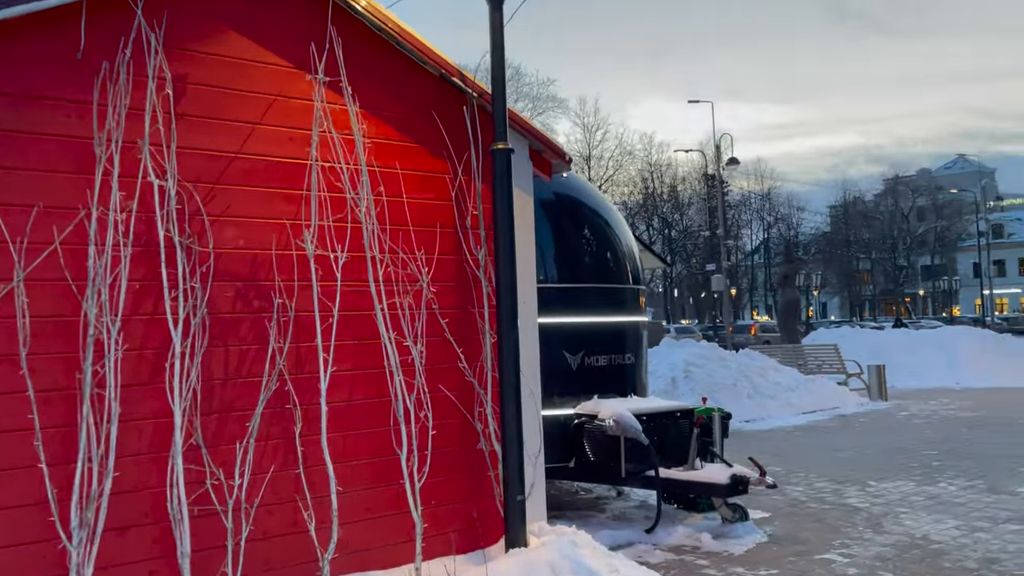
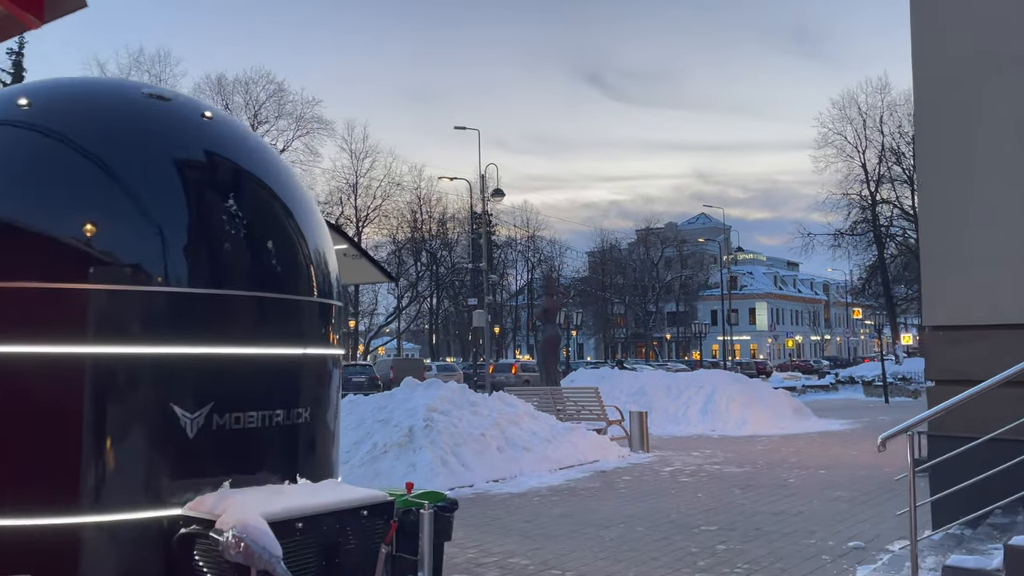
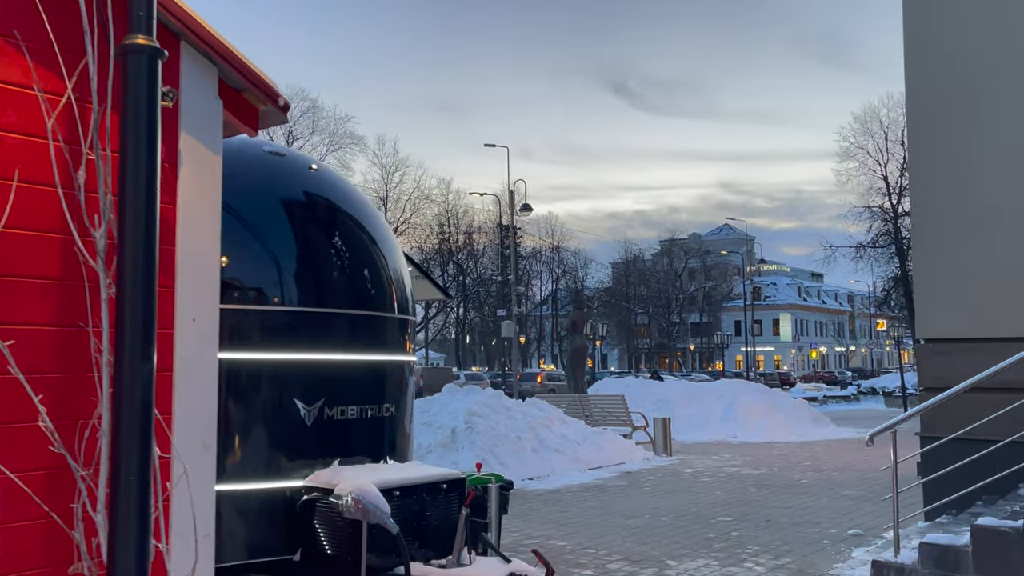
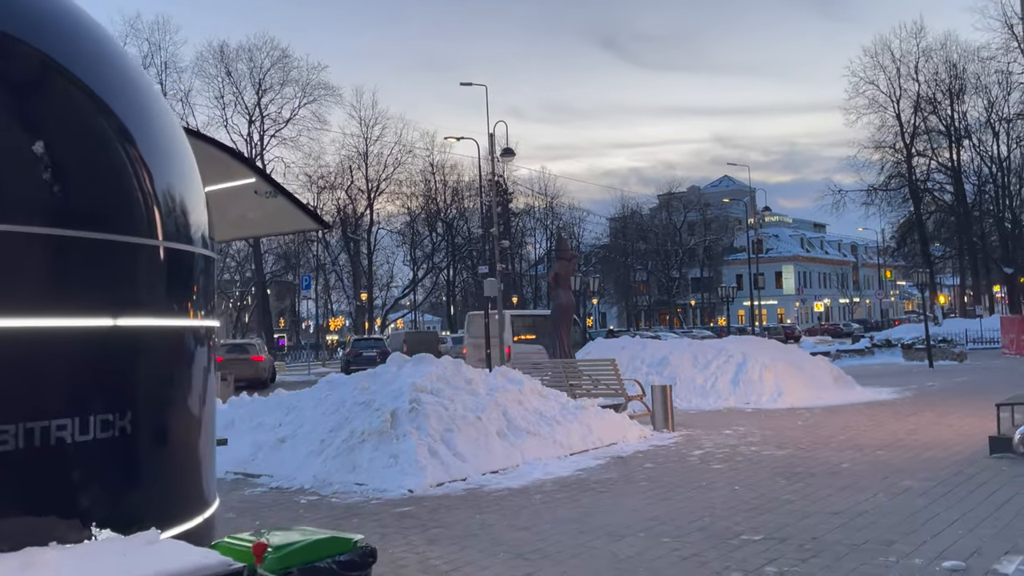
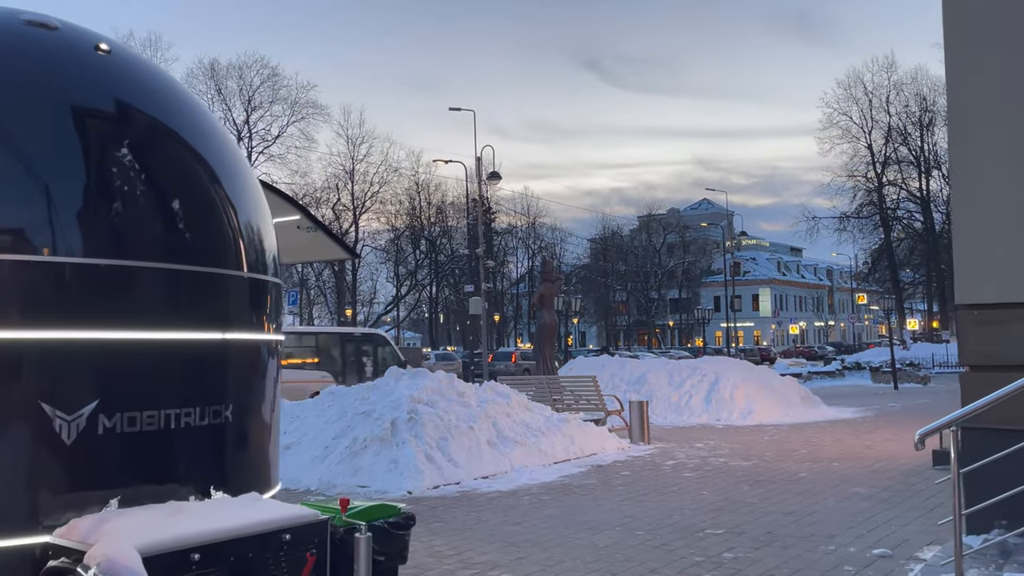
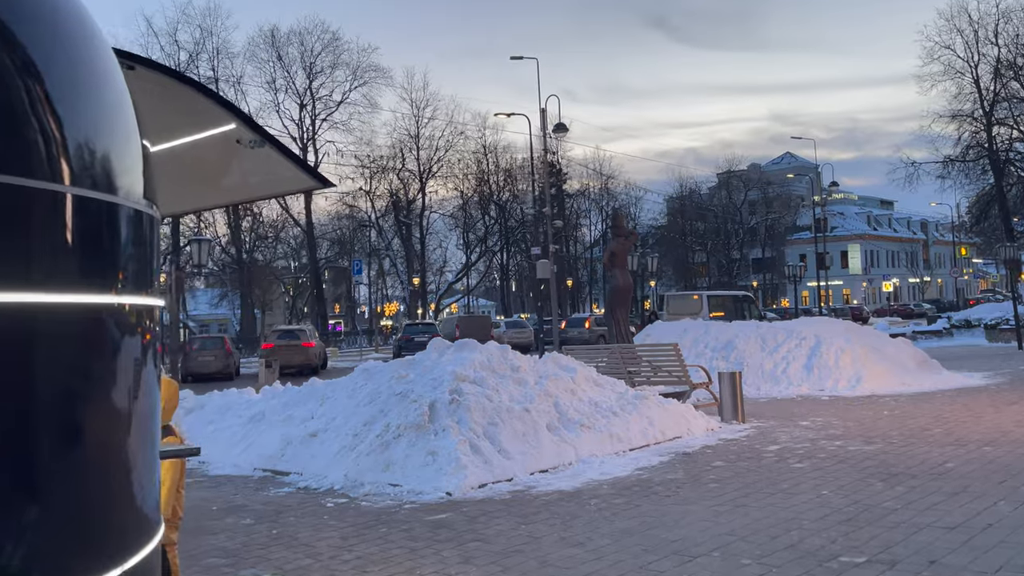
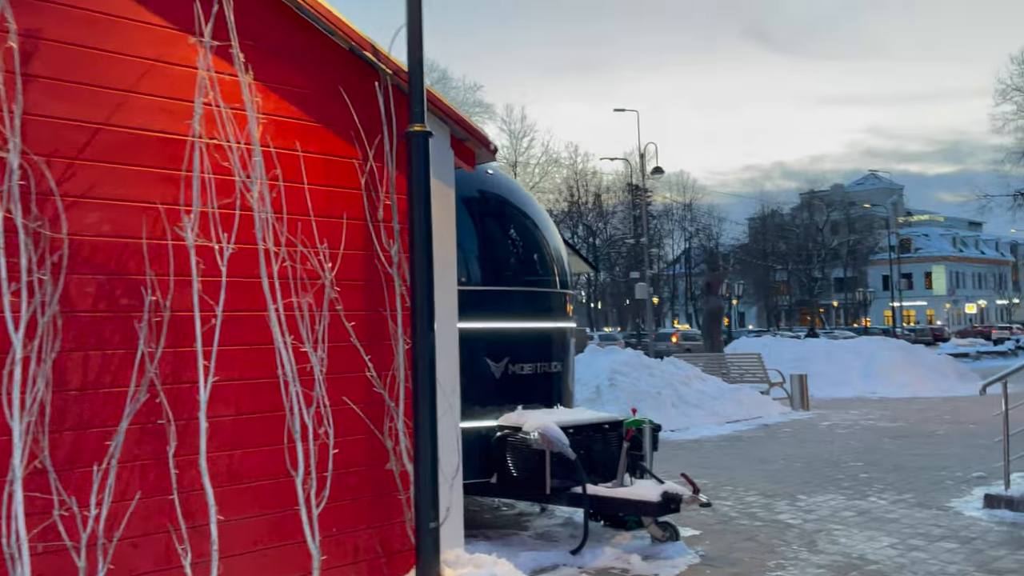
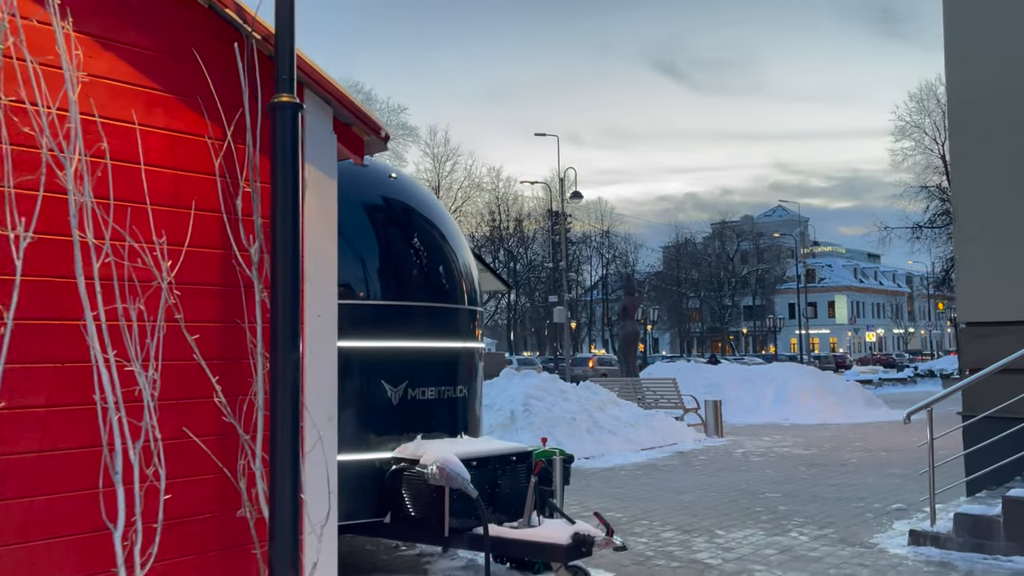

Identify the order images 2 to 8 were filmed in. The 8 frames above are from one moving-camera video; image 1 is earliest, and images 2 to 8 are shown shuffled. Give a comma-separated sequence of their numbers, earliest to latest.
7, 8, 3, 2, 5, 4, 6
